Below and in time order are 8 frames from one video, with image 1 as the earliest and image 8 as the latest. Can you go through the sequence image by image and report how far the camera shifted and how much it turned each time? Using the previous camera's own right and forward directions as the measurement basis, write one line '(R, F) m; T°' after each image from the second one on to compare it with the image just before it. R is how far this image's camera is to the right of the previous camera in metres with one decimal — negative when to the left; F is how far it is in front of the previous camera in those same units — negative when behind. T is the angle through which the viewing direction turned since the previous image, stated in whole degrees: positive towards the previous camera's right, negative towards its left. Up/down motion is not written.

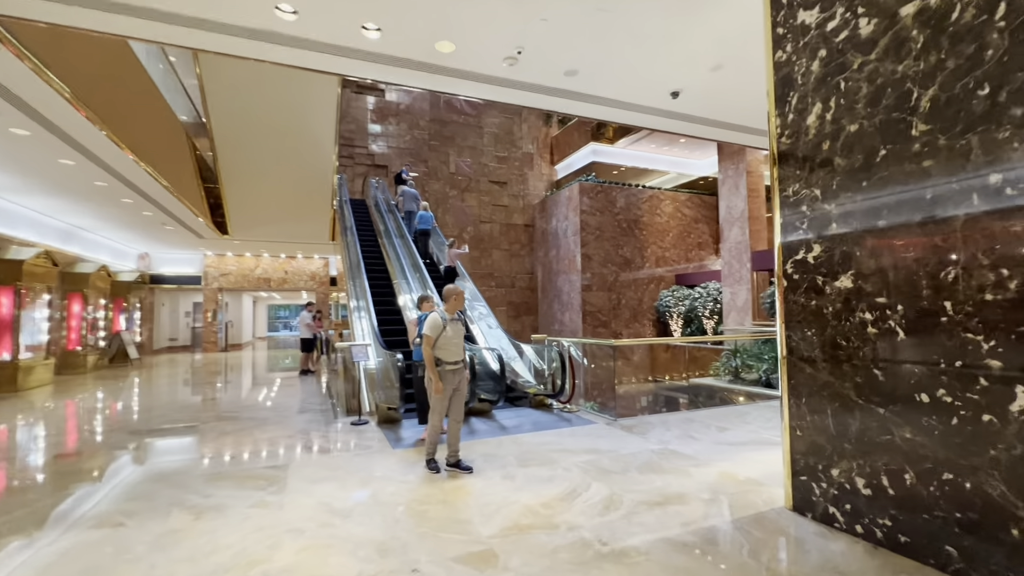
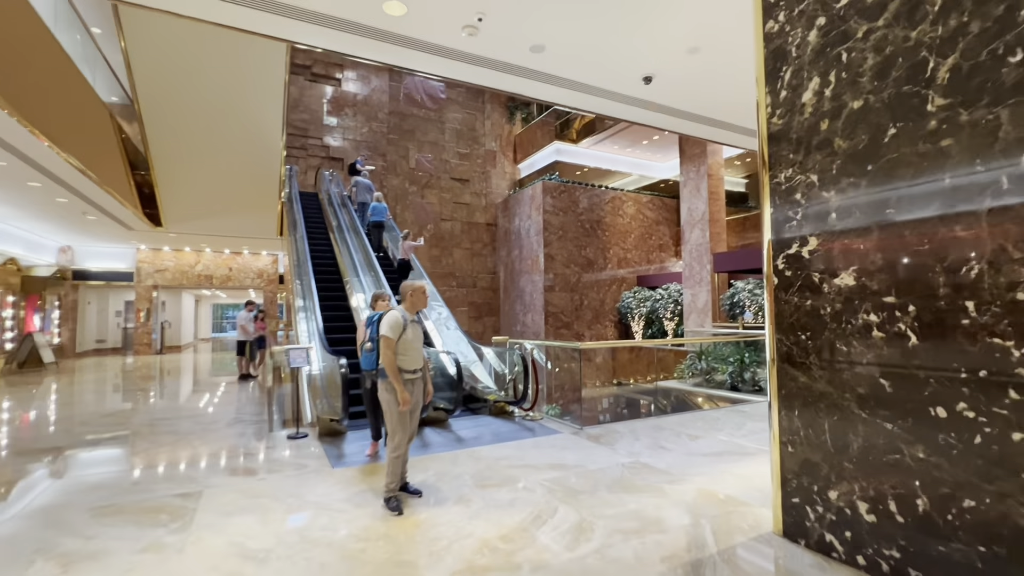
(0.0, +0.4) m; +5°
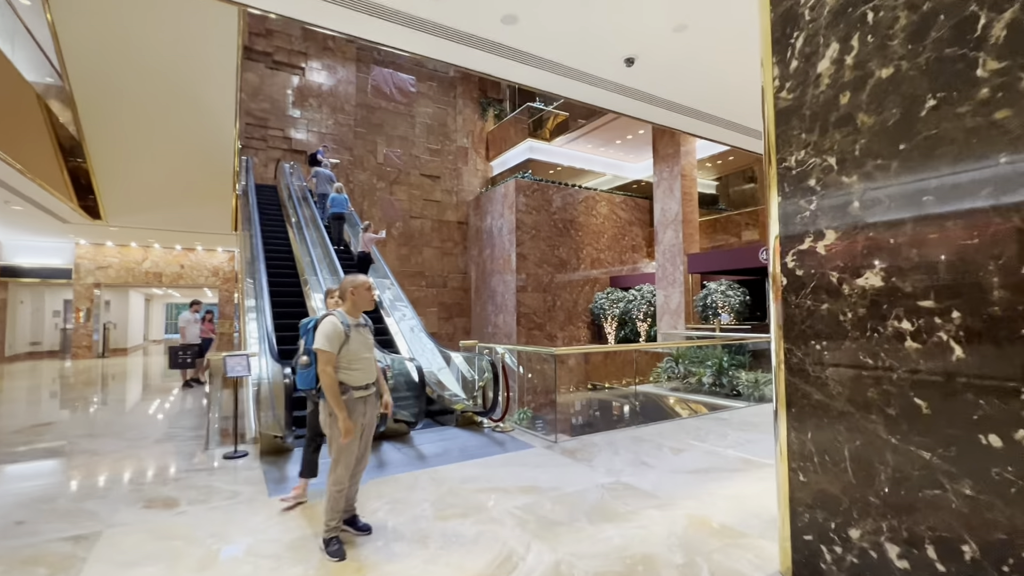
(0.0, +0.4) m; +3°
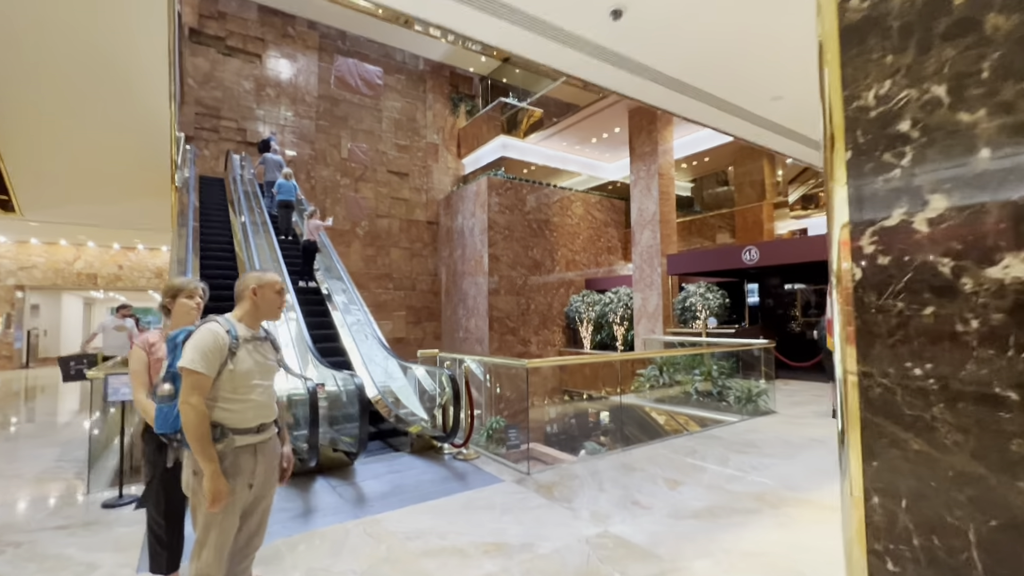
(+0.1, +0.7) m; +3°
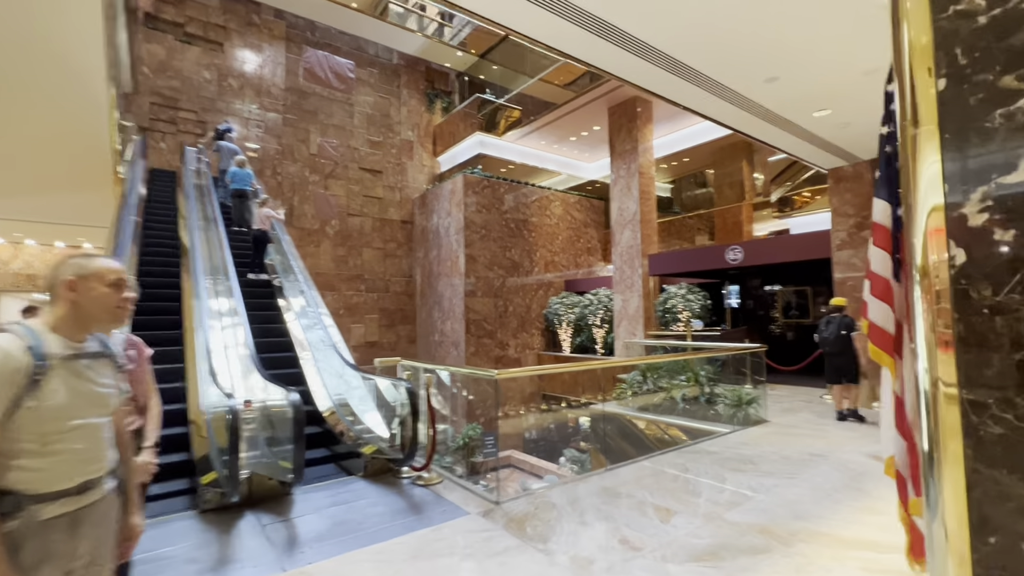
(+0.1, +0.5) m; +2°
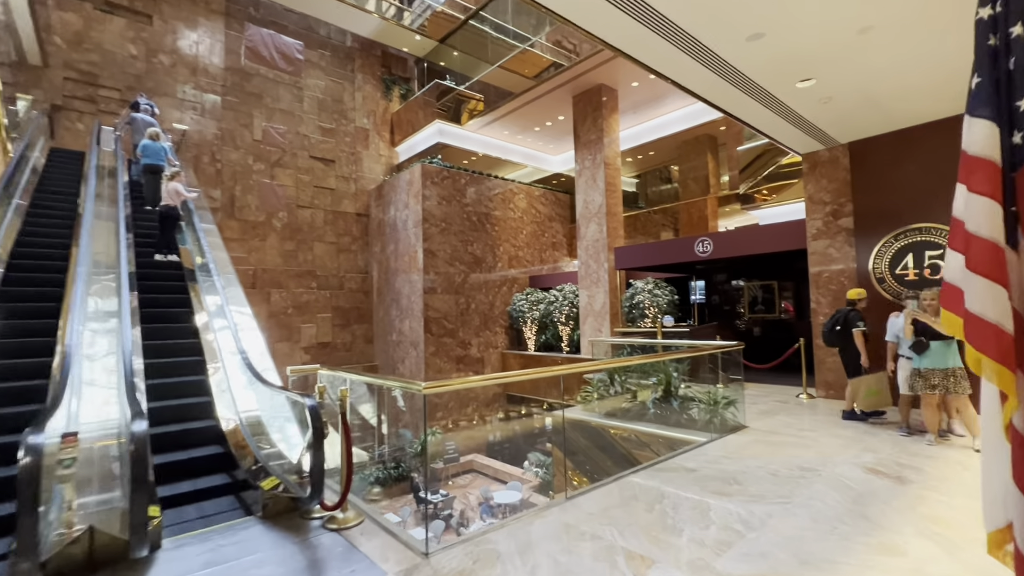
(+0.2, +0.7) m; +4°
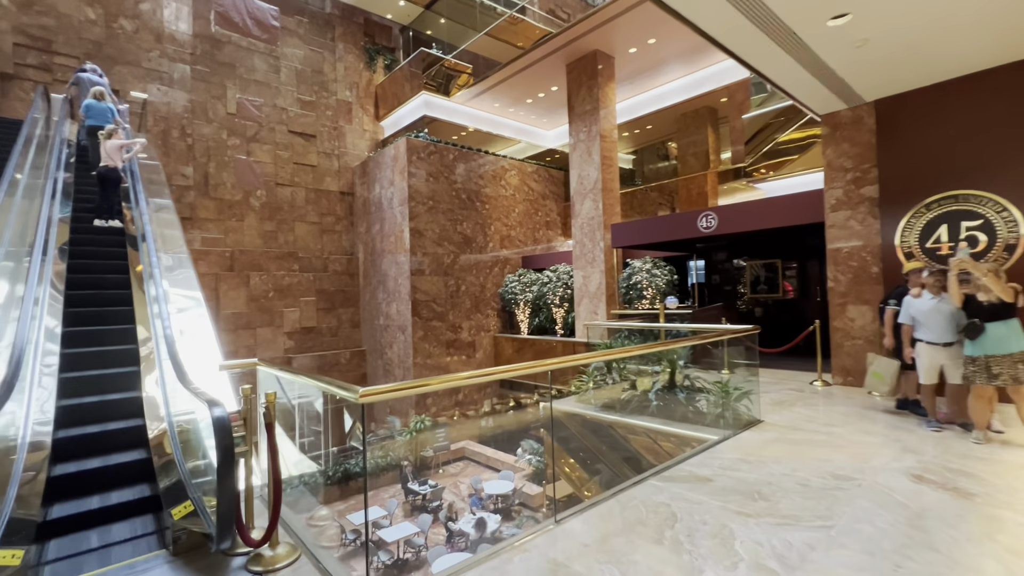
(+0.1, +0.6) m; +1°
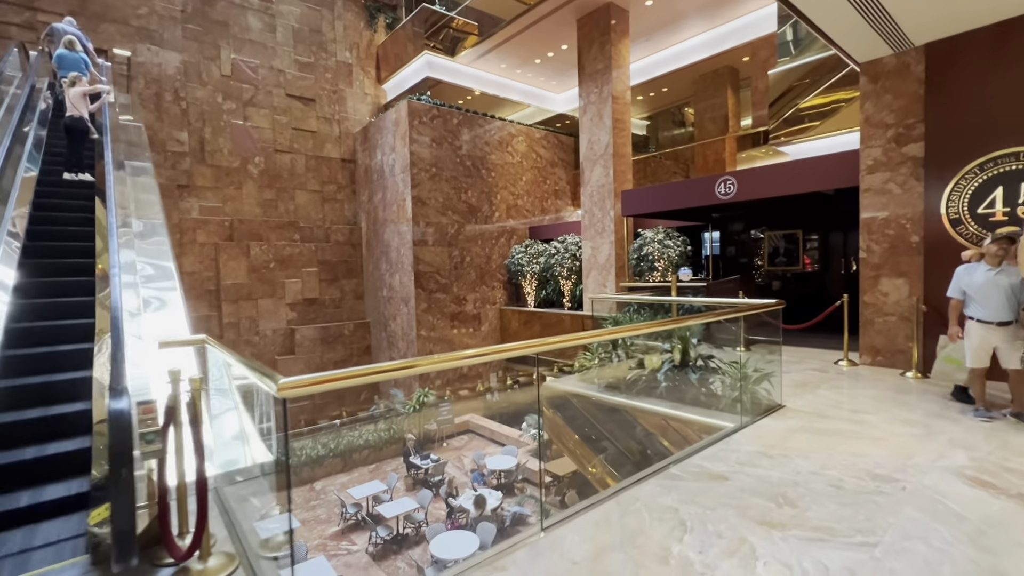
(+0.1, +0.4) m; -1°
